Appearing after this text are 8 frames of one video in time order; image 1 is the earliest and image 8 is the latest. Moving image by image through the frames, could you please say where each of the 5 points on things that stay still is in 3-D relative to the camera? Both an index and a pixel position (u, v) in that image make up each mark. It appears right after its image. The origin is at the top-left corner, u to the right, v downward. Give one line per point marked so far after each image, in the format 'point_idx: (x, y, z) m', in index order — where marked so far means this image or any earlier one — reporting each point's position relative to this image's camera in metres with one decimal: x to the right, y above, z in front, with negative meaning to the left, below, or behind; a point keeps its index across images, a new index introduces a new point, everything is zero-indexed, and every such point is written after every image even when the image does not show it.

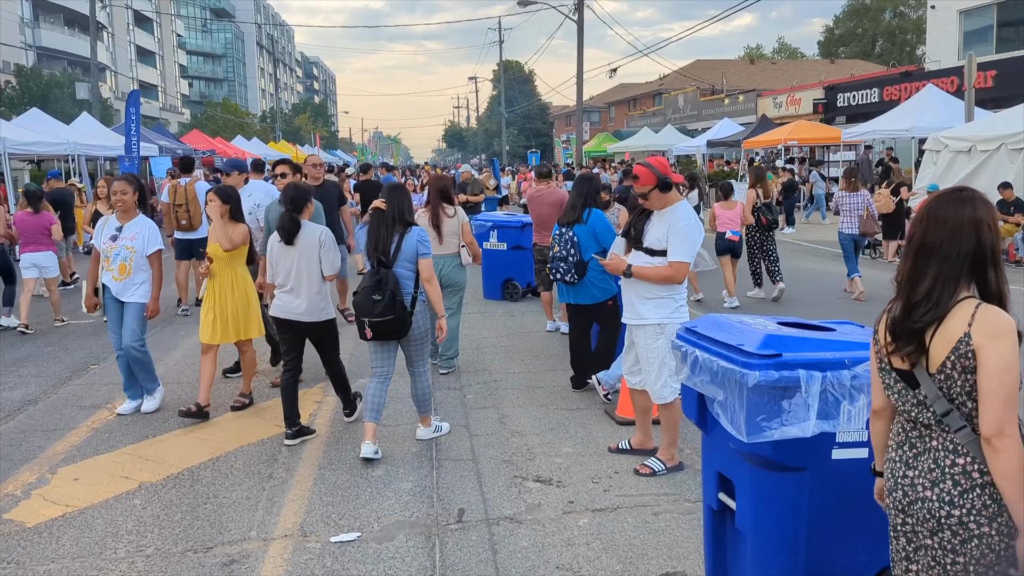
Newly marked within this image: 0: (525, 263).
0: (+0.2, +0.3, +10.4) m
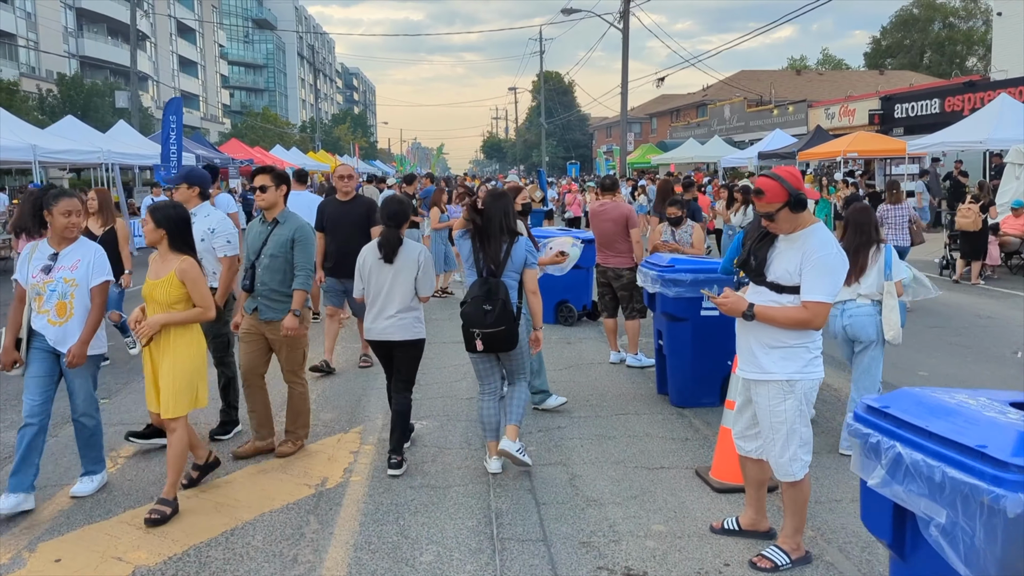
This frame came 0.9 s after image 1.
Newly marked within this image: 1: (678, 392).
0: (+0.8, 0.0, +9.5) m
1: (+1.2, -0.7, +6.1) m
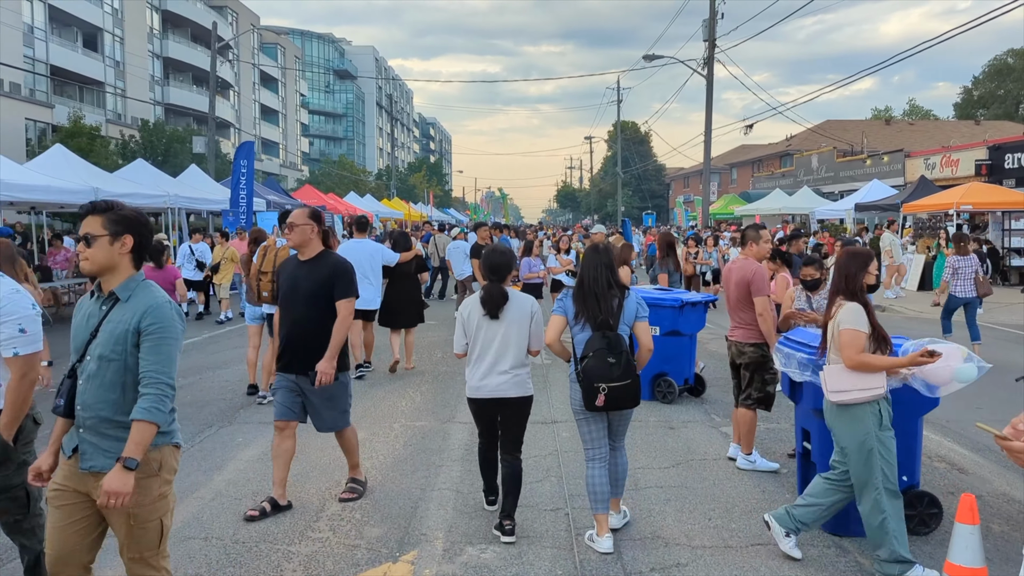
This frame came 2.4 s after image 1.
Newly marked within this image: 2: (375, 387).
0: (+1.6, -0.6, +8.1) m
1: (+1.7, -1.2, +4.6) m
2: (-1.4, -1.0, +8.5) m
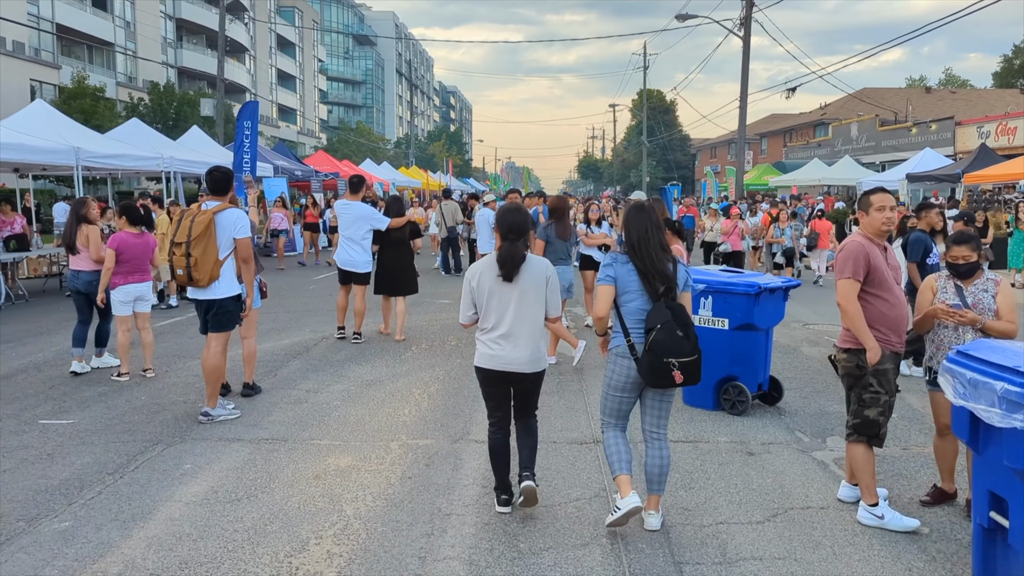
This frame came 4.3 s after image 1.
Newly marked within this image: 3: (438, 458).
0: (+1.8, -0.5, +6.4) m
1: (+1.9, -1.2, +3.0) m
2: (-1.1, -0.8, +7.0) m
3: (-0.4, -1.0, +5.2) m
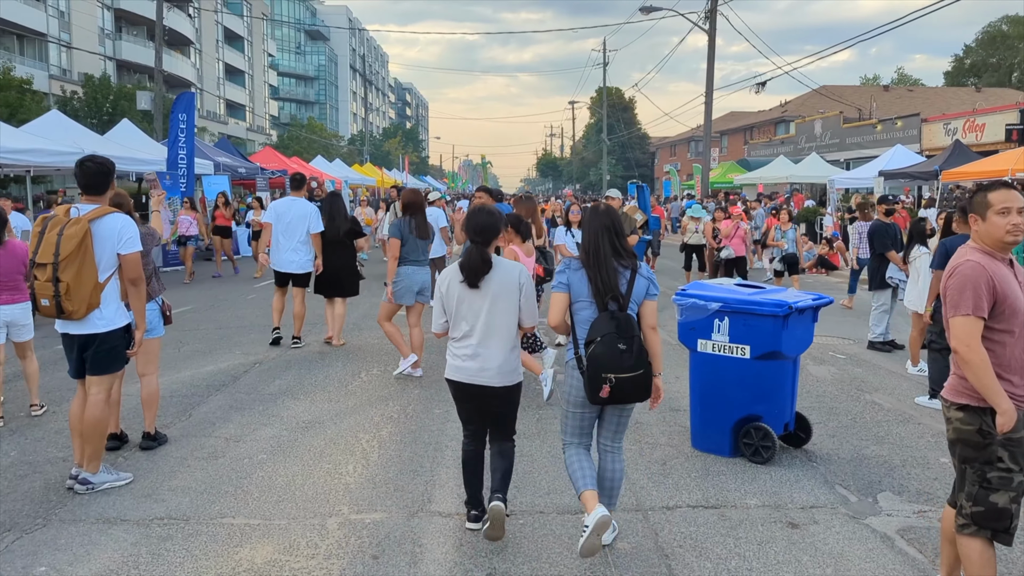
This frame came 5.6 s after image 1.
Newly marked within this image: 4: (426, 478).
0: (+1.6, -0.6, +5.2) m
1: (+1.9, -1.3, +1.8) m
2: (-1.3, -0.9, +5.6) m
3: (-0.6, -1.2, +3.9) m
4: (-0.5, -1.0, +4.8) m
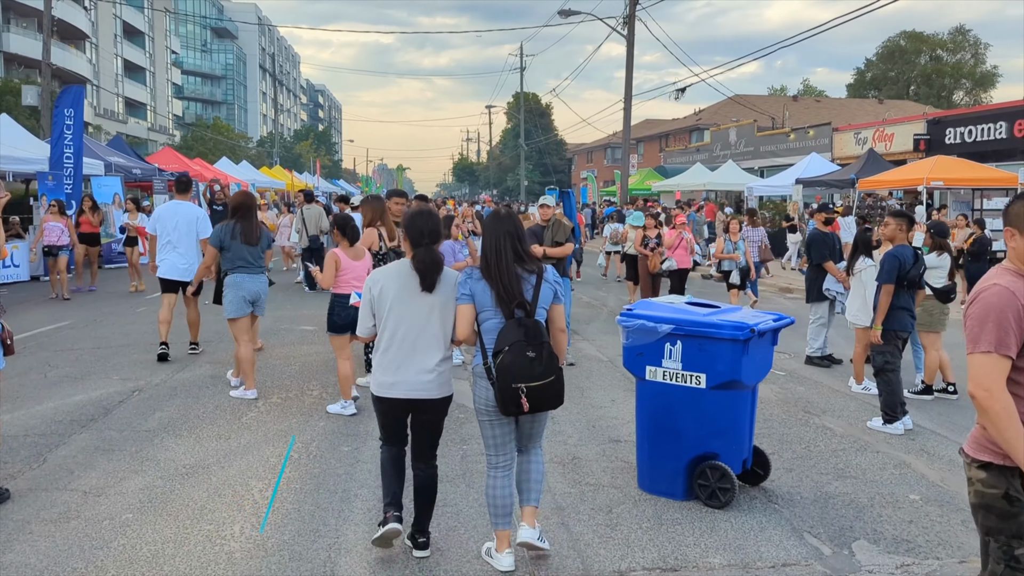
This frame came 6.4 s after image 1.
0: (+1.2, -0.7, +4.6) m
1: (+1.8, -1.4, +1.2) m
2: (-1.8, -1.1, +4.7) m
3: (-0.8, -1.3, +3.1) m
4: (-0.8, -1.2, +4.0) m
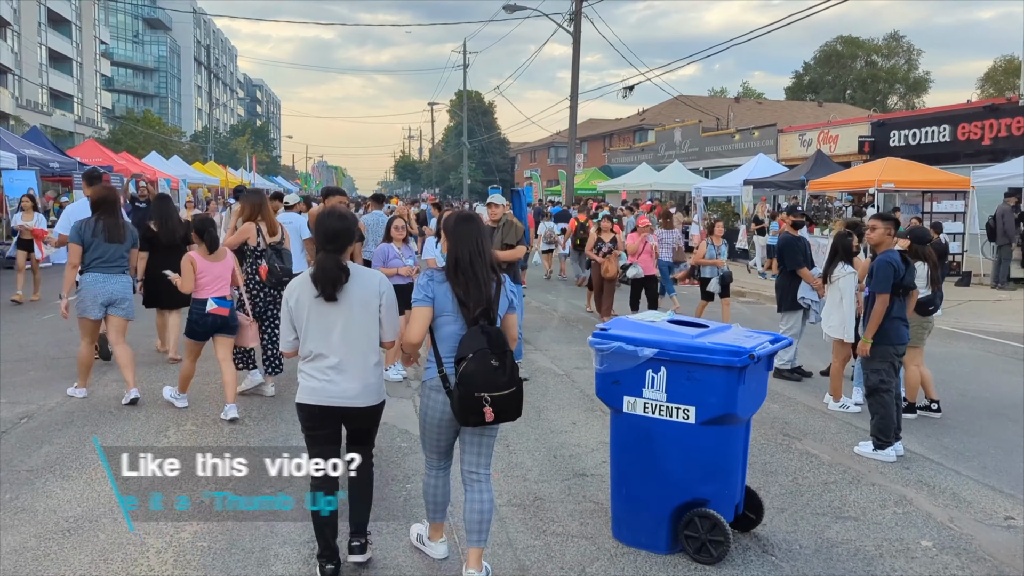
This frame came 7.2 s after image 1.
0: (+1.0, -0.8, +3.9) m
1: (+1.8, -1.5, +0.6) m
2: (-2.0, -1.1, +3.9) m
3: (-0.9, -1.3, +2.3) m
4: (-1.0, -1.2, +3.2) m
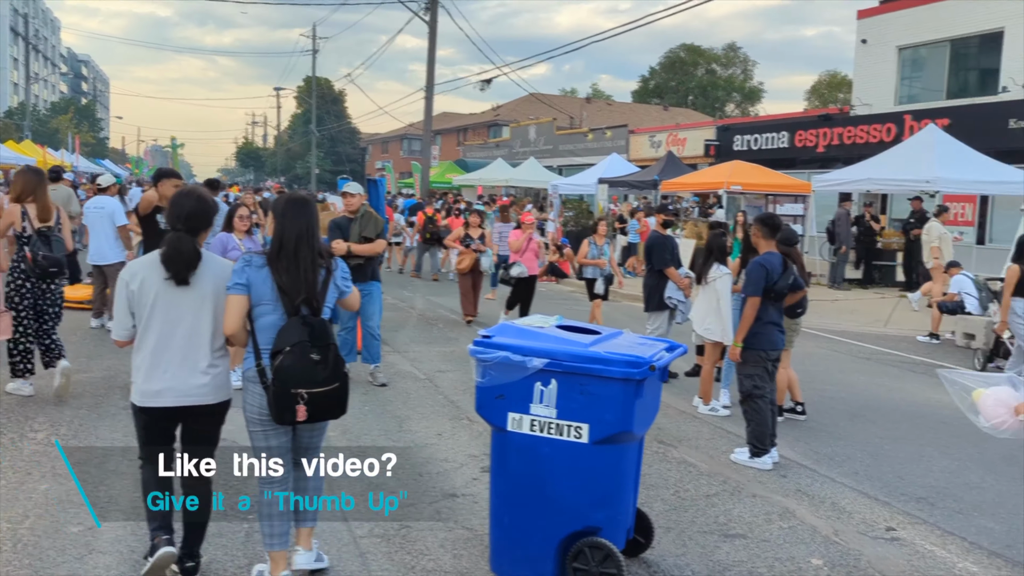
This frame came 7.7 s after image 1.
0: (+0.5, -0.8, +3.5) m
1: (+1.8, -1.5, +0.4) m
2: (-2.5, -1.1, +3.0) m
3: (-1.2, -1.3, +1.6) m
4: (-1.4, -1.2, +2.5) m
